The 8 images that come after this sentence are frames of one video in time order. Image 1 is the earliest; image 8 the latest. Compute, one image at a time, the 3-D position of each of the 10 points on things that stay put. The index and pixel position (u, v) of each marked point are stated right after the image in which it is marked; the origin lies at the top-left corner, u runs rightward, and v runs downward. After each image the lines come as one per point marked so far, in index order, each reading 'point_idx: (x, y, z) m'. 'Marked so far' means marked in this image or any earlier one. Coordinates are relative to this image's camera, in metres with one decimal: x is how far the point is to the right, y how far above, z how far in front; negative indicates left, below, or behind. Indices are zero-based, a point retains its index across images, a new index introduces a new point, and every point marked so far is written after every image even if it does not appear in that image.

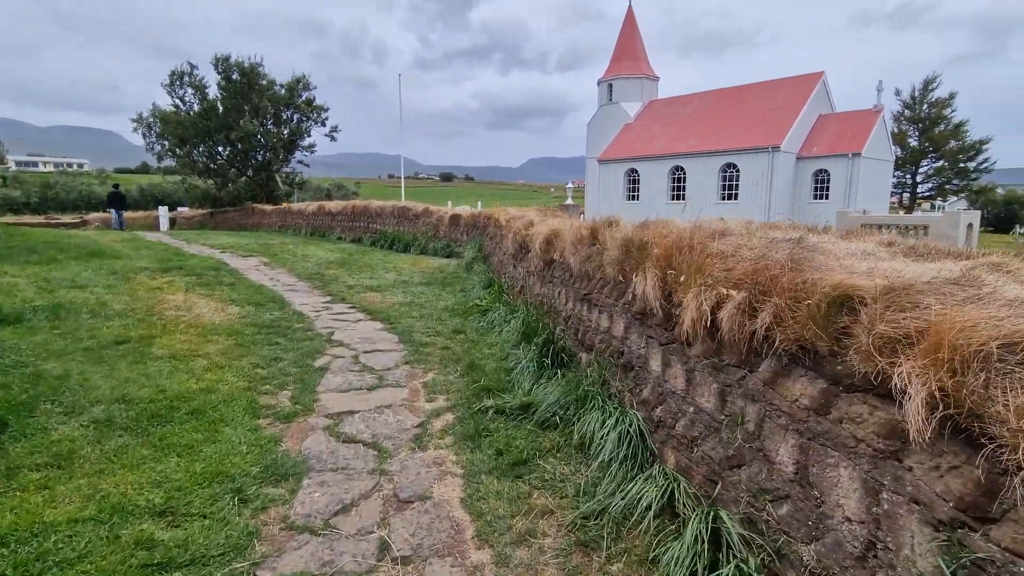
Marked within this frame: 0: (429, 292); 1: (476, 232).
0: (-1.9, -0.1, +12.9) m
1: (-1.2, +1.8, +18.2) m
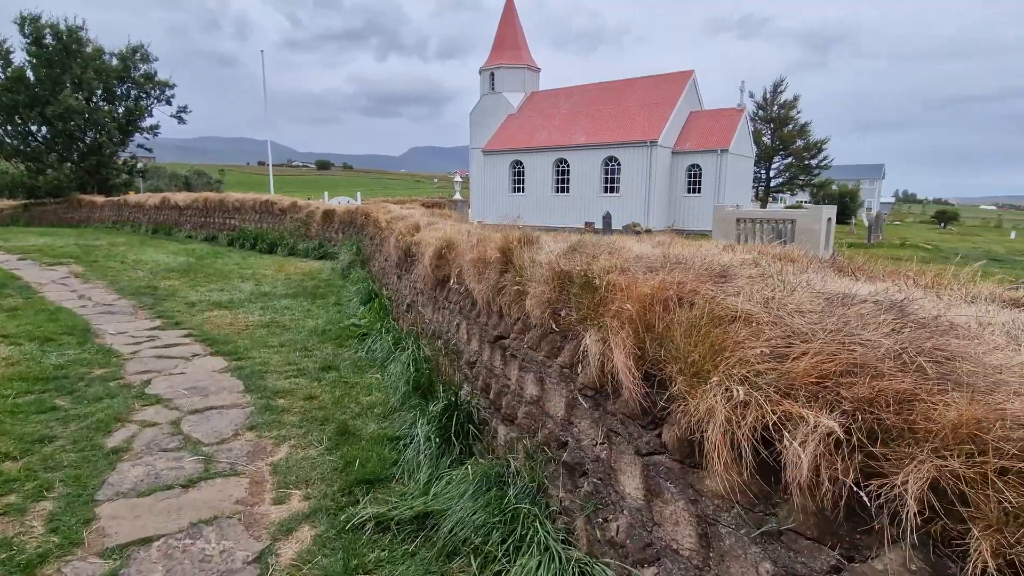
0: (-4.2, -0.4, +10.8) m
1: (-4.6, +1.7, +16.0) m
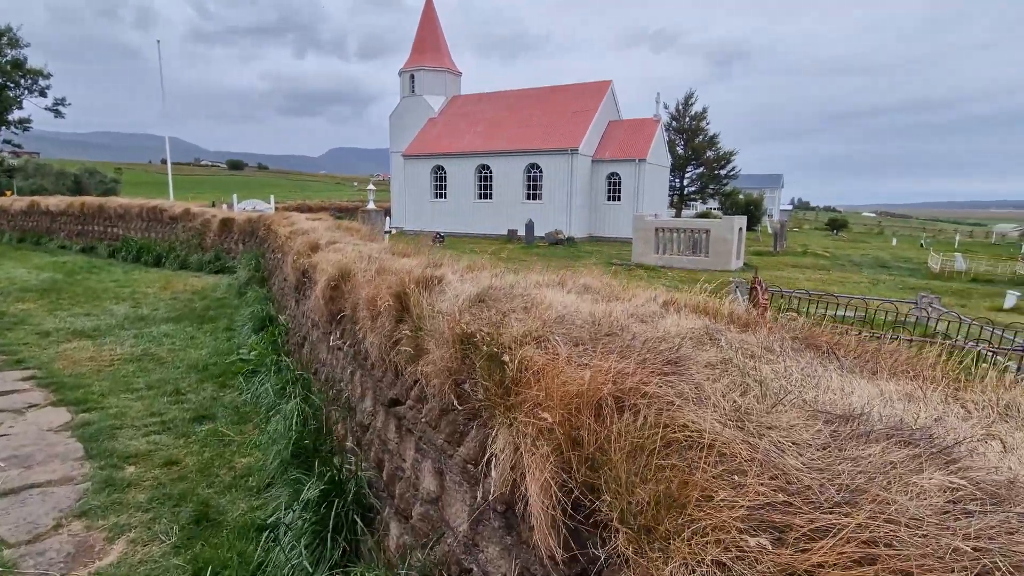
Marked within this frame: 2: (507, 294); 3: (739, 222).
0: (-5.7, -0.8, +9.4) m
1: (-6.8, +1.2, +14.6) m
2: (0.0, -0.1, +3.4) m
3: (+6.9, +2.1, +17.0) m
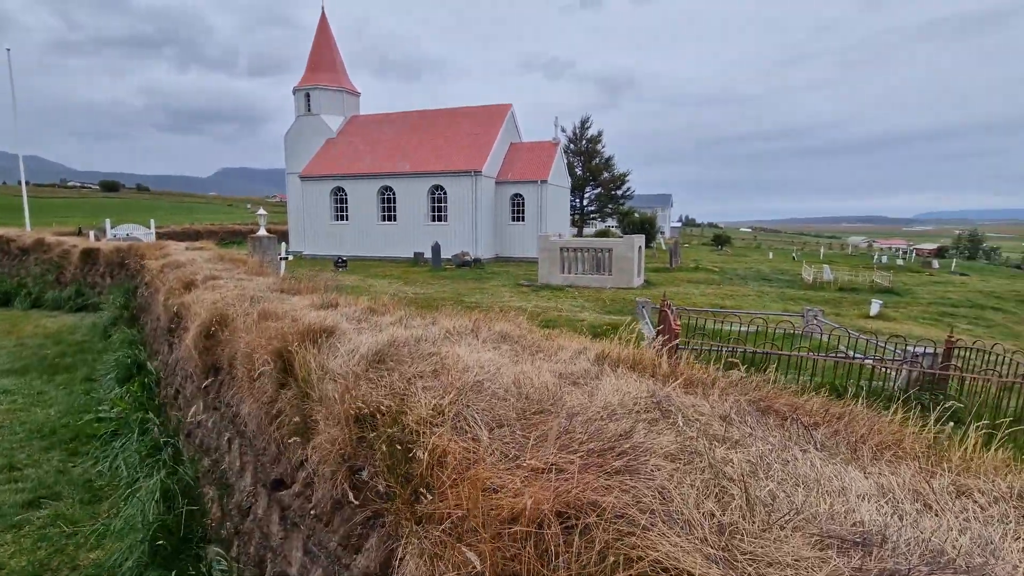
0: (-7.1, -1.5, +7.9) m
1: (-9.0, +0.3, +12.9) m
2: (-0.5, -0.3, +3.0) m
3: (+4.0, +1.5, +17.6) m
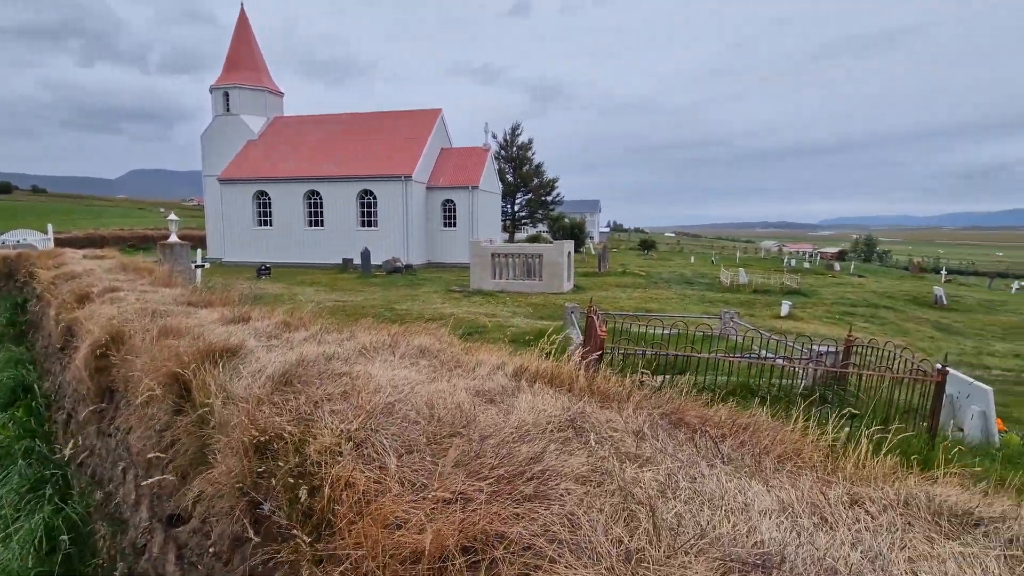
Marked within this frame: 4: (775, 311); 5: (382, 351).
0: (-8.0, -1.7, +7.0) m
1: (-10.6, 0.0, +11.7) m
2: (-0.9, -0.4, +2.8) m
3: (+1.8, +1.4, +17.9) m
4: (+6.4, -0.6, +13.7) m
5: (-0.8, -0.4, +3.4) m
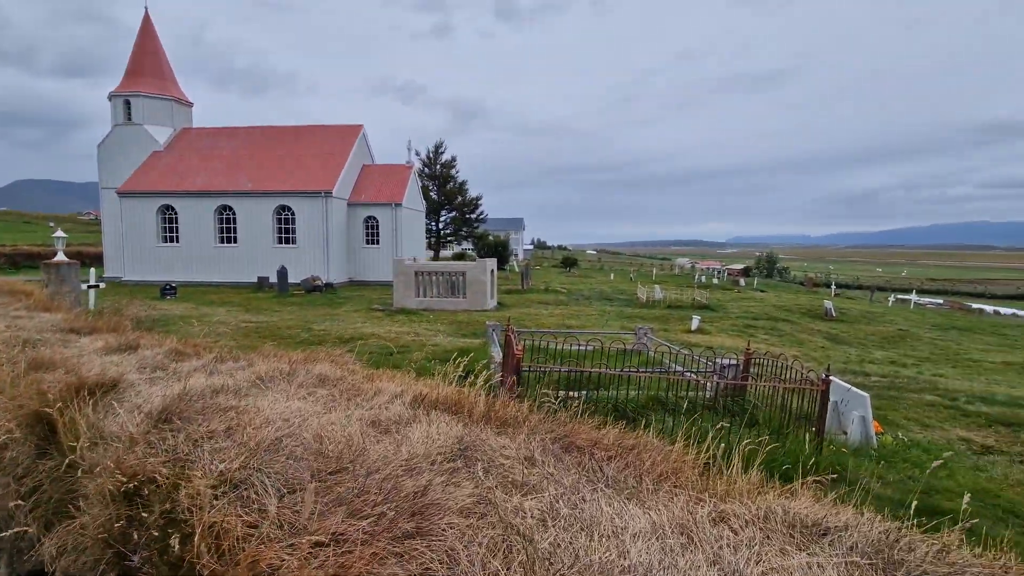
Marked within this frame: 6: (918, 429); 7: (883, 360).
0: (-8.9, -2.0, +5.8) m
1: (-12.1, -0.5, +10.2) m
2: (-1.4, -0.6, +2.6) m
3: (-0.7, +0.8, +18.0) m
4: (+4.5, -1.0, +14.4) m
5: (-1.3, -0.5, +3.3) m
6: (+4.3, -1.5, +6.0) m
7: (+6.6, -1.3, +9.9) m
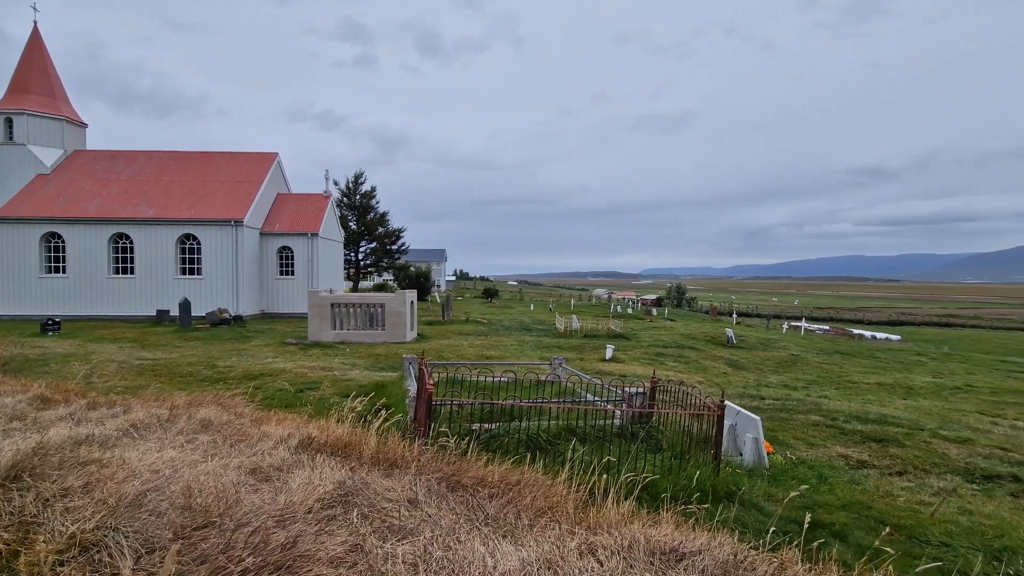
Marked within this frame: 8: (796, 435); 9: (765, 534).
0: (-9.7, -2.4, +4.4) m
1: (-13.5, -1.1, +8.4) m
2: (-1.9, -0.7, +2.4) m
3: (-3.3, -0.2, +17.8) m
4: (+2.4, -1.8, +14.8) m
5: (-1.9, -0.8, +3.1) m
6: (+3.4, -1.8, +6.4) m
7: (+5.0, -1.8, +10.6) m
8: (+3.5, -1.8, +6.8) m
9: (+1.9, -1.8, +4.1) m
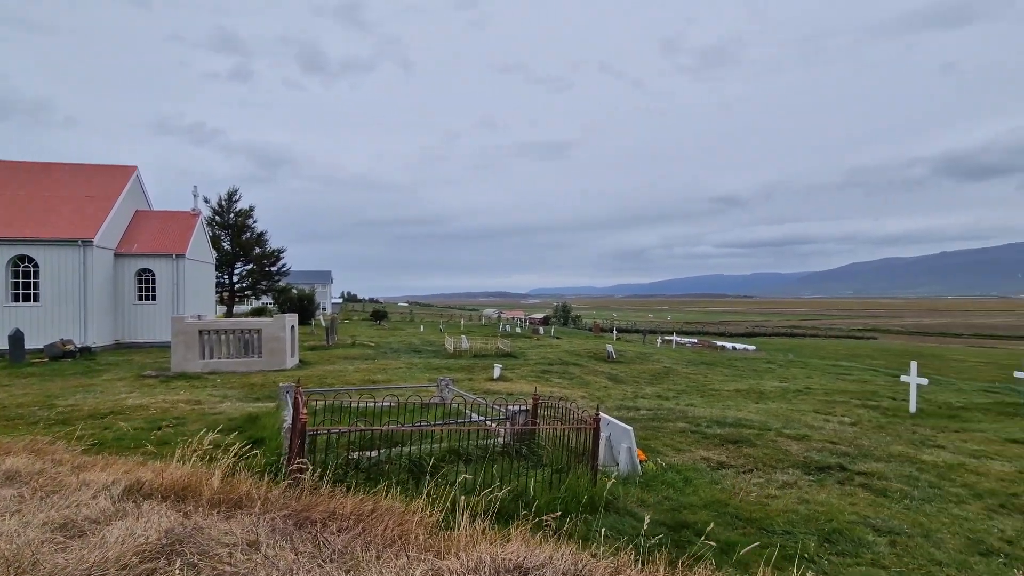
0: (-10.5, -2.7, +2.4) m
1: (-15.0, -1.6, +5.6) m
2: (-2.4, -0.9, +2.0) m
3: (-6.7, -1.0, +16.8) m
4: (-0.6, -2.3, +14.9) m
5: (-2.6, -0.9, +2.6) m
6: (+2.0, -2.0, +6.9) m
7: (+2.8, -2.2, +11.3) m
8: (+2.0, -2.0, +7.3) m
9: (+0.9, -1.9, +4.3) m
